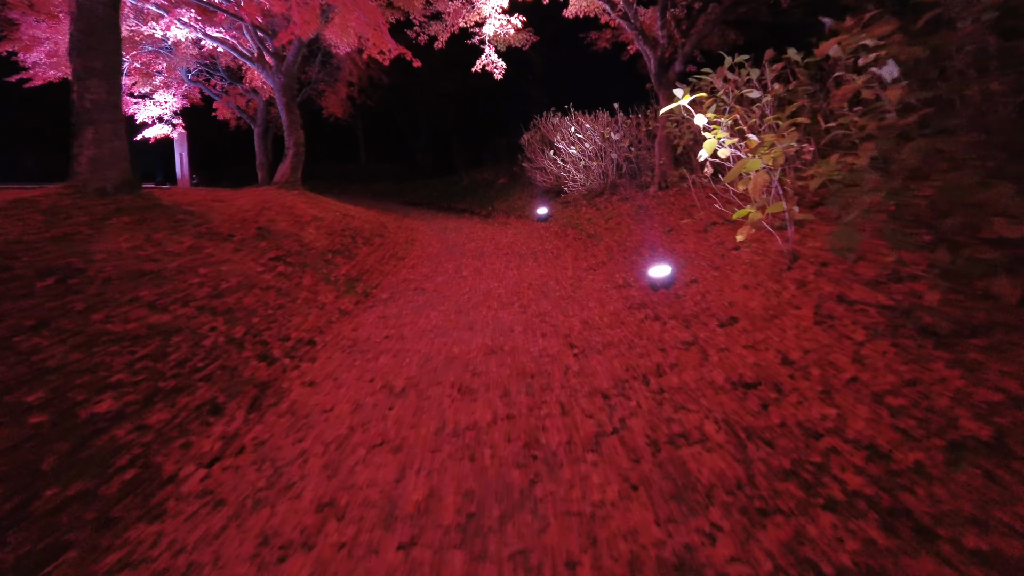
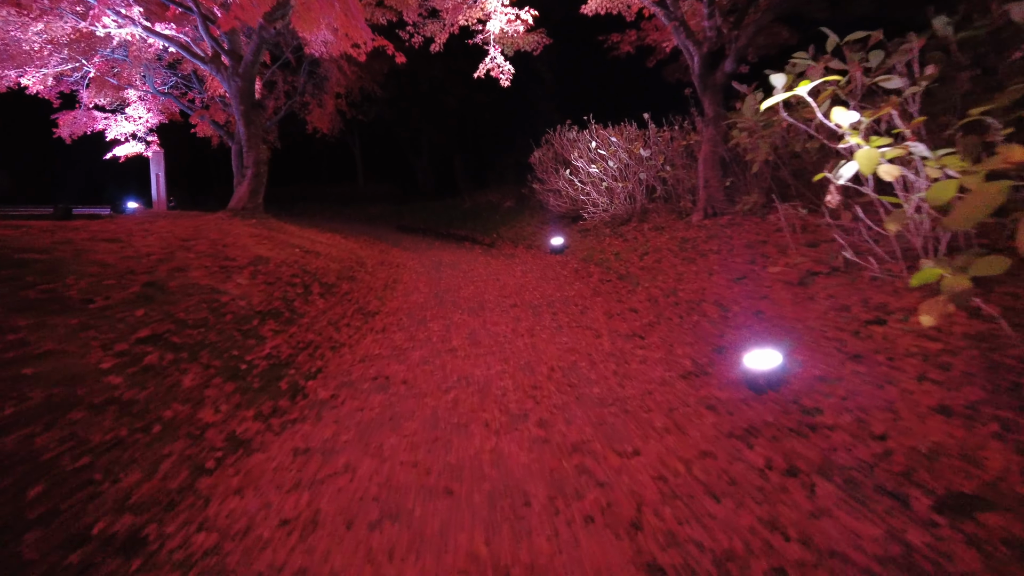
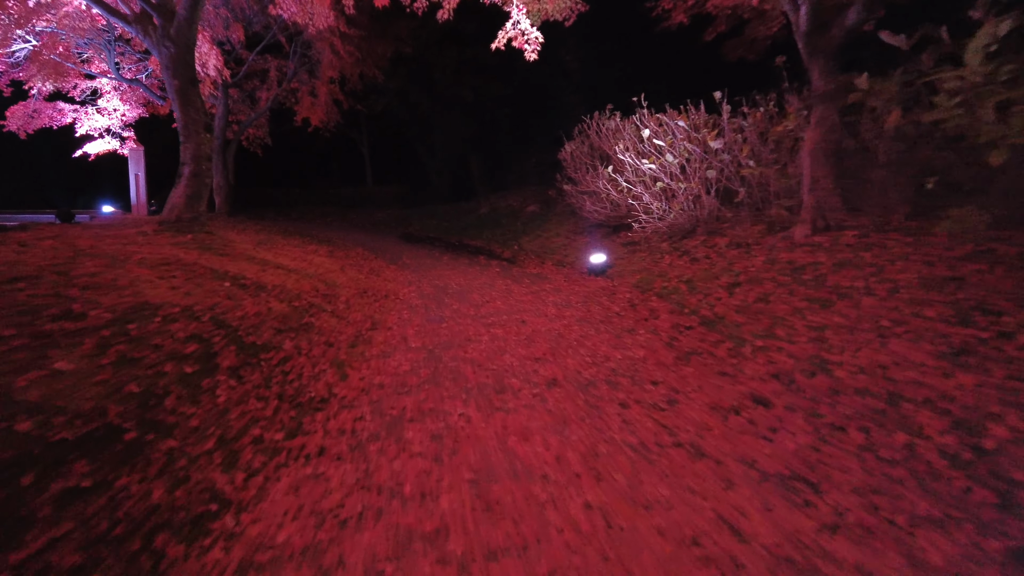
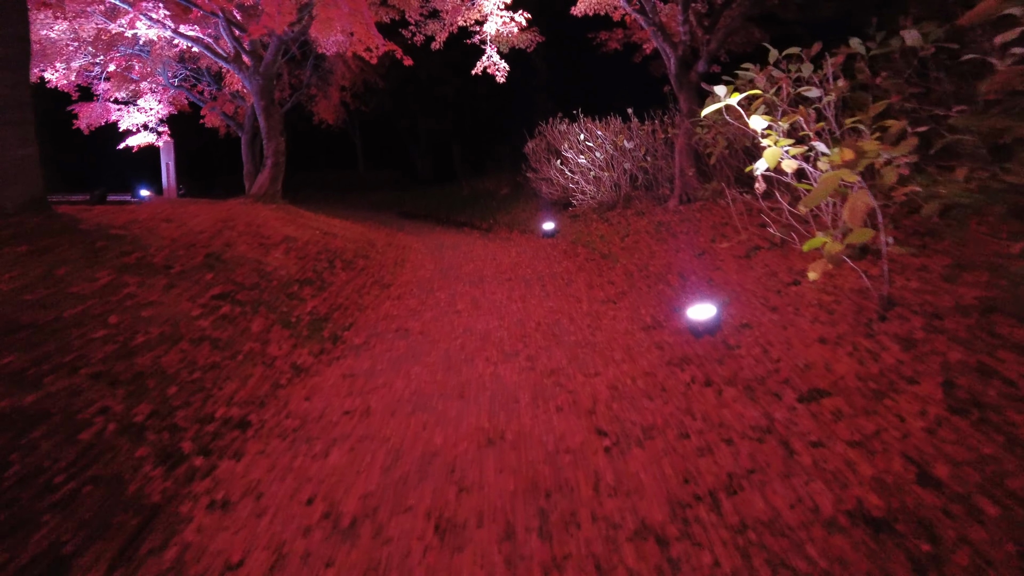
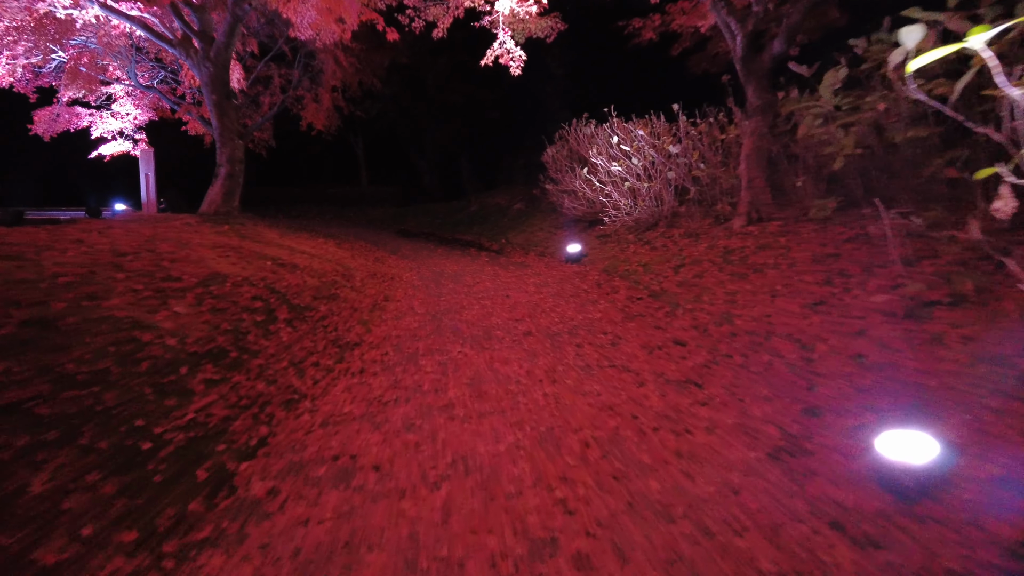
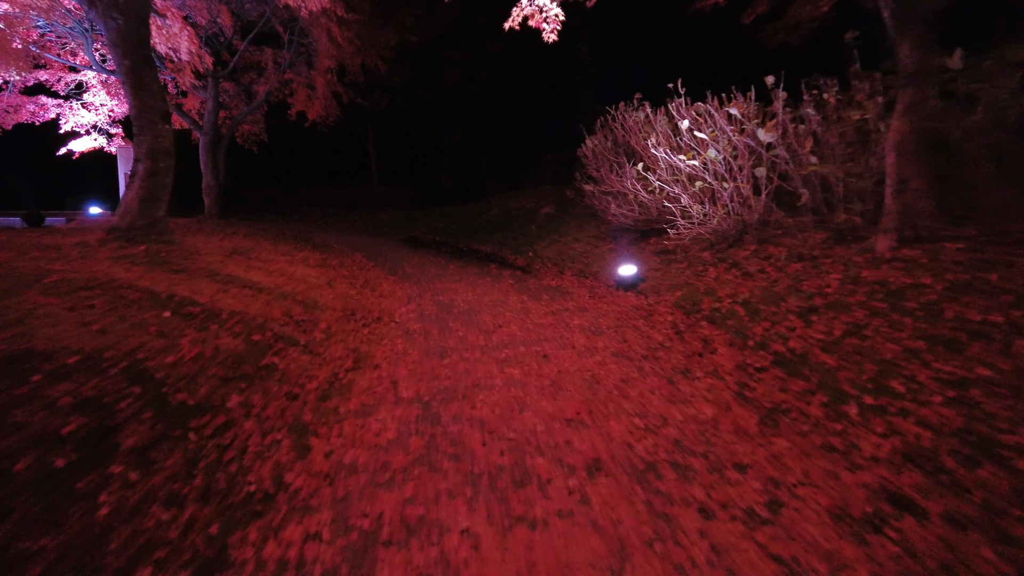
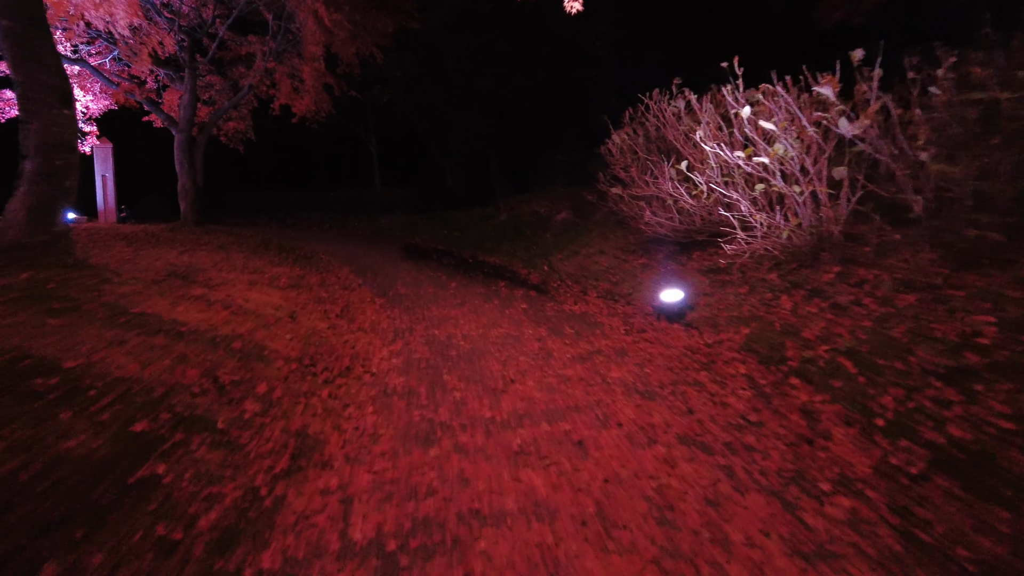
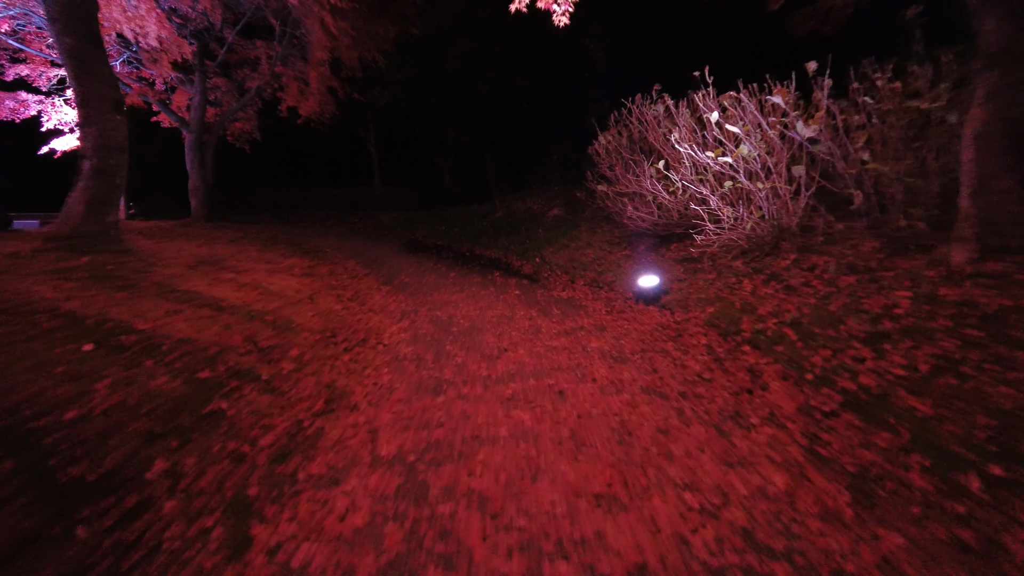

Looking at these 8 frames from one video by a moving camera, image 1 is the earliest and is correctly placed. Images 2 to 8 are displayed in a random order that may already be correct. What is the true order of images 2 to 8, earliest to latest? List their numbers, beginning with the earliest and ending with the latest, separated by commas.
4, 2, 5, 3, 6, 8, 7
